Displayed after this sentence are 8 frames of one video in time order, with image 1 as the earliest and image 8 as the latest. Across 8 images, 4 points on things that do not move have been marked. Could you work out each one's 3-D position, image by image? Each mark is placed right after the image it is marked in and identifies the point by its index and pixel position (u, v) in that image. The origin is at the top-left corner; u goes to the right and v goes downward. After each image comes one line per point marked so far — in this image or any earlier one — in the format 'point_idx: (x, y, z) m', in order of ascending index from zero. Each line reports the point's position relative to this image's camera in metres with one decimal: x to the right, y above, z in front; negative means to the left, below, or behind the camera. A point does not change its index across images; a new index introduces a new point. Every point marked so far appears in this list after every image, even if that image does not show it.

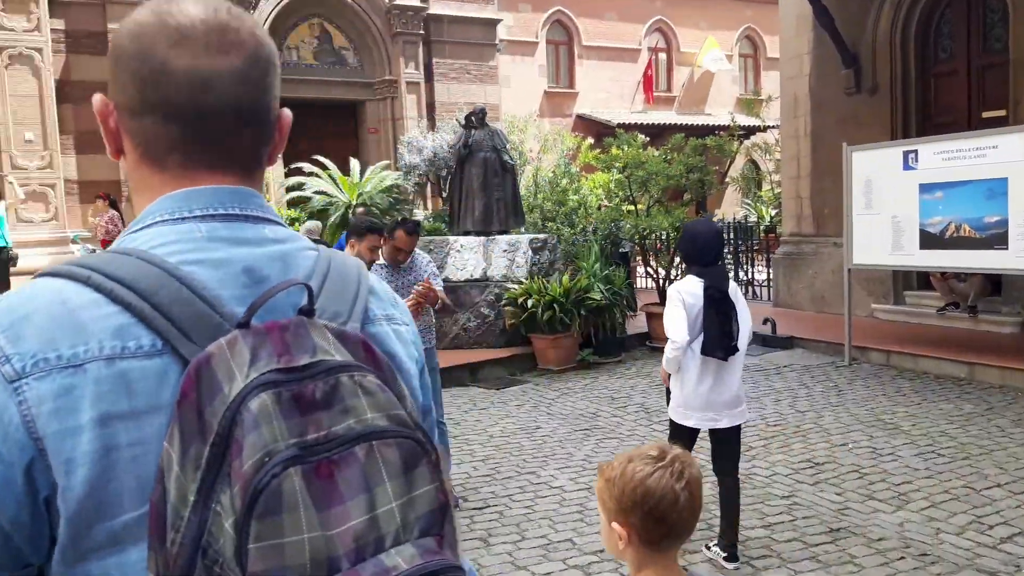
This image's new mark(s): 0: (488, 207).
0: (-0.3, +1.0, +10.0) m
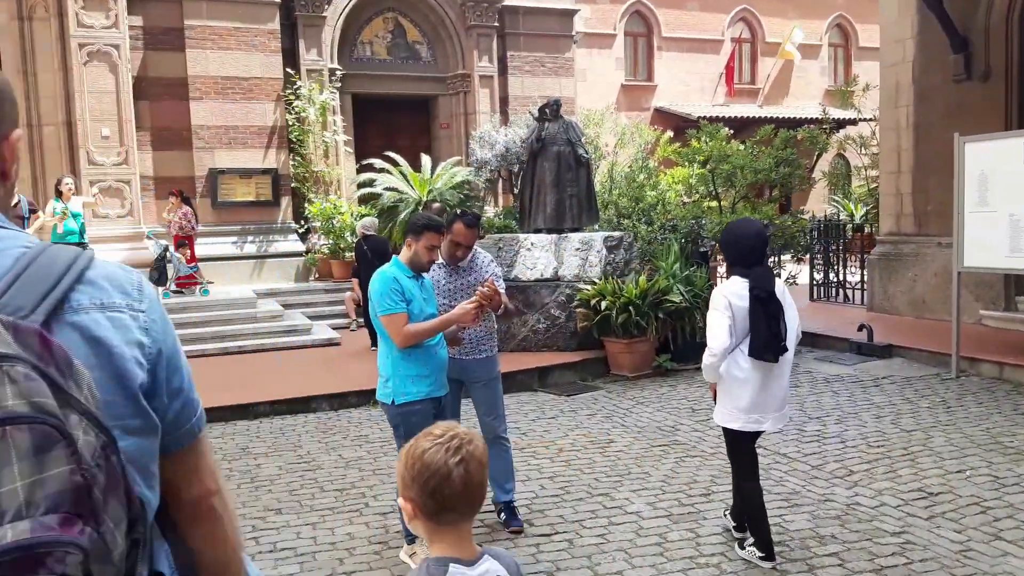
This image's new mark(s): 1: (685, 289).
0: (+0.6, +1.0, +9.5) m
1: (+1.9, 0.0, +8.6) m
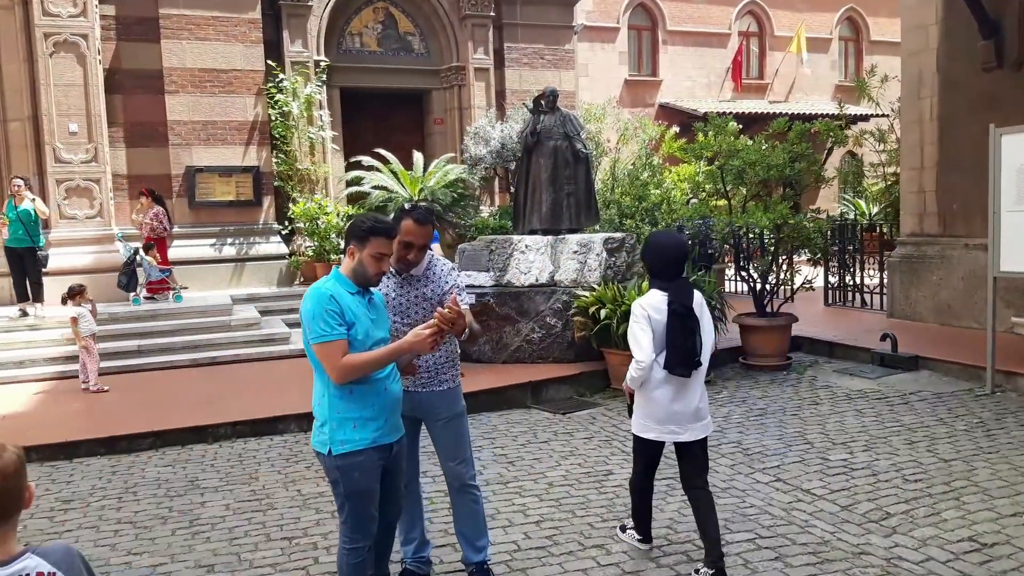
0: (+0.5, +0.9, +8.8) m
1: (+1.8, -0.1, +7.9) m
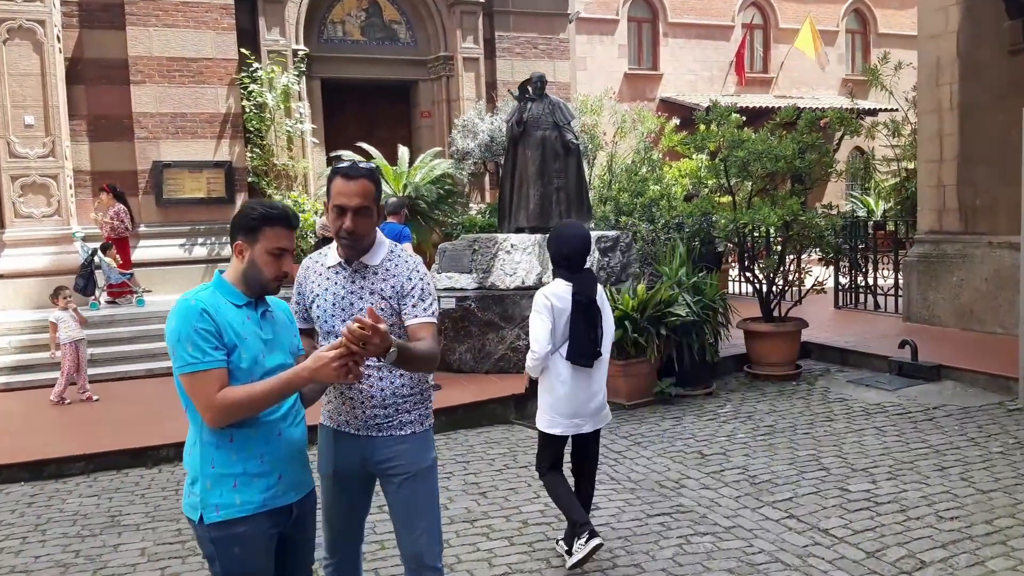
0: (+0.3, +0.9, +8.1) m
1: (+1.6, -0.1, +7.2) m
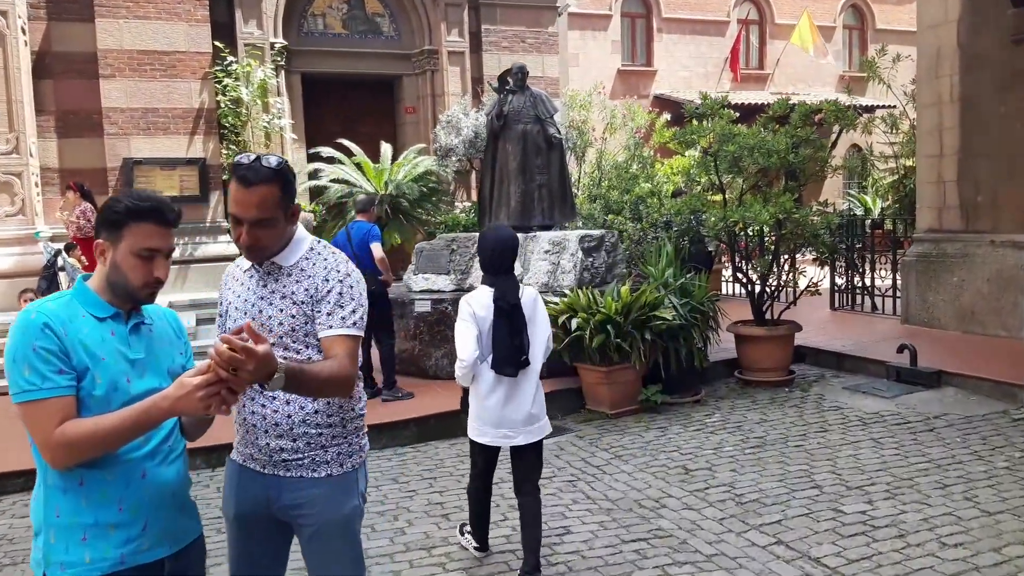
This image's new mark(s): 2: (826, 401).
0: (+0.1, +0.9, +7.7) m
1: (+1.4, -0.1, +6.8) m
2: (+2.6, -0.9, +6.7) m
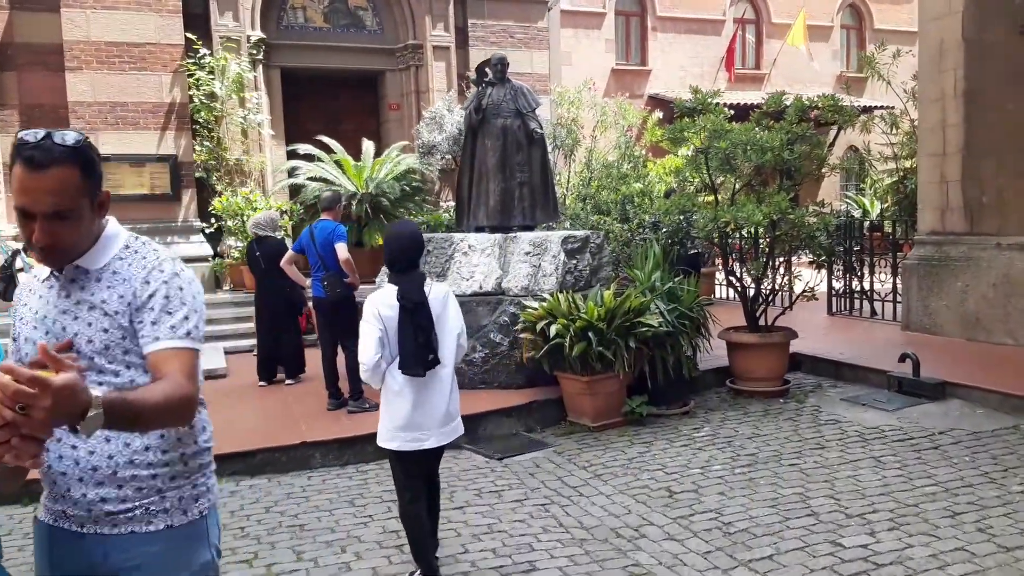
0: (0.0, +0.9, +7.3) m
1: (+1.2, -0.2, +6.4) m
2: (+2.5, -1.0, +6.3) m
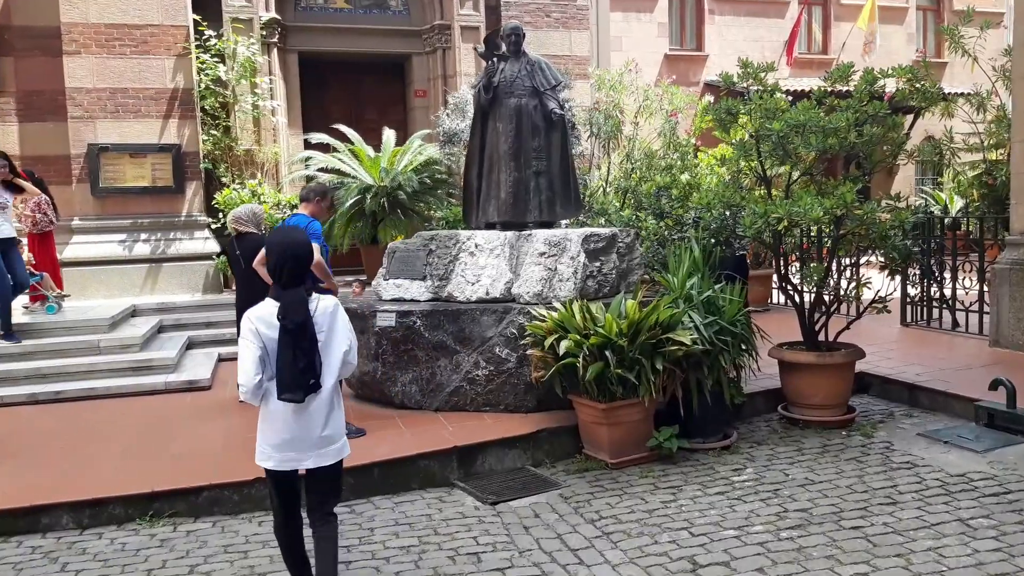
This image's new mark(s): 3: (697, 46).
0: (+0.1, +0.8, +6.3) m
1: (+1.3, -0.2, +5.4) m
2: (+2.5, -1.1, +5.1) m
3: (+3.9, +5.3, +17.3) m
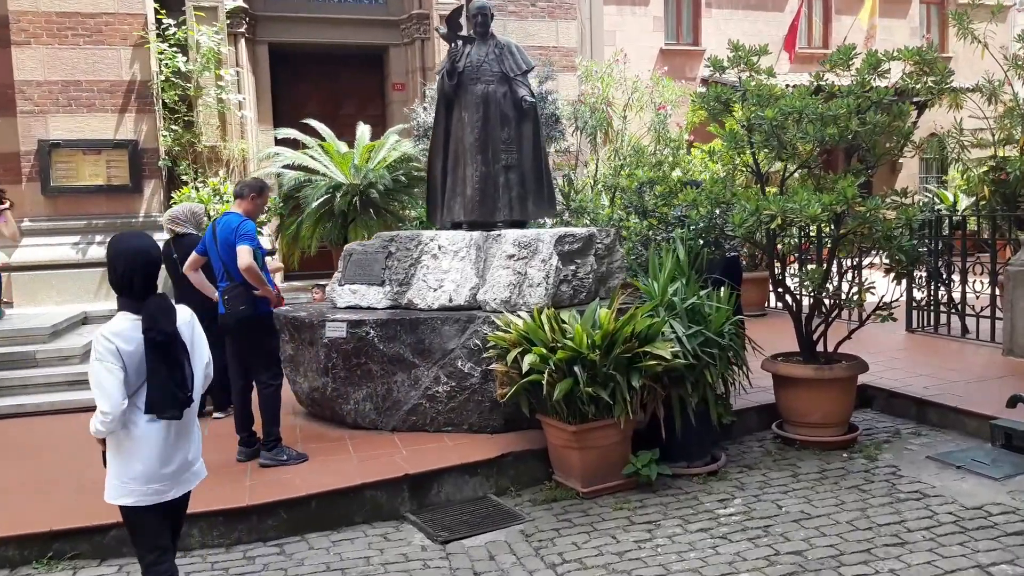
0: (-0.2, +0.8, +5.8) m
1: (+1.1, -0.3, +4.8) m
2: (+2.2, -1.1, +4.6) m
3: (+3.7, +5.2, +16.7) m
